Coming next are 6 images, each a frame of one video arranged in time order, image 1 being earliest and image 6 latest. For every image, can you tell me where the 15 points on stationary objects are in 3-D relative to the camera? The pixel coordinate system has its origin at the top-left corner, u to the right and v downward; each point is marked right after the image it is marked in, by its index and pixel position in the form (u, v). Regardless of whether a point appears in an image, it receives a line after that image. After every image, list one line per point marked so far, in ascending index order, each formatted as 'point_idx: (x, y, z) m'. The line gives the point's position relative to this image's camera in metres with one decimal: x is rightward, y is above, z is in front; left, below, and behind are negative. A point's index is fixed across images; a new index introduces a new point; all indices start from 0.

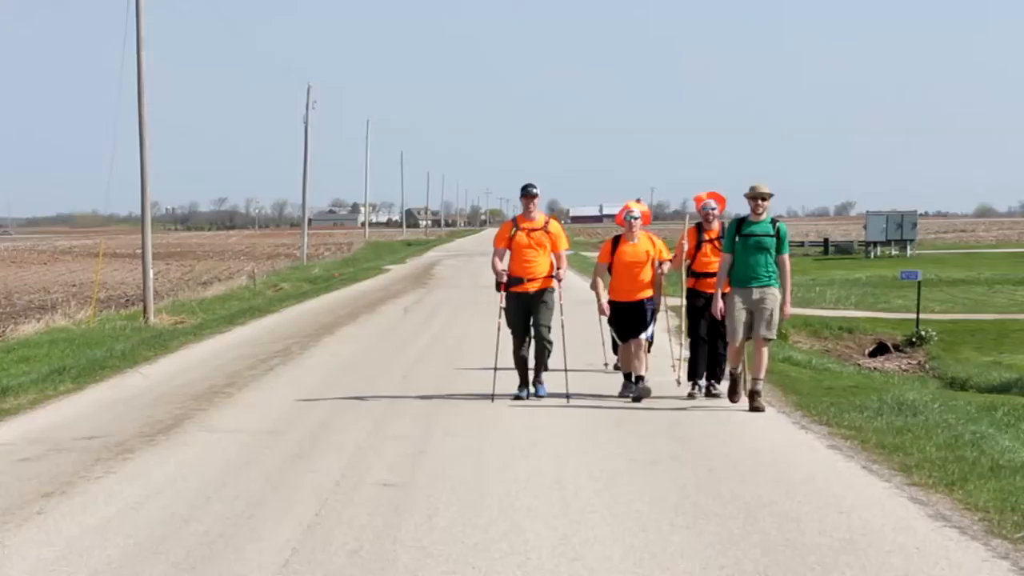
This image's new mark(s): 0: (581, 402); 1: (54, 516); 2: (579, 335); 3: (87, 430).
0: (+0.4, -0.7, +12.1) m
1: (-1.5, -0.7, +7.5) m
2: (+0.5, -0.4, +18.9) m
3: (-2.1, -0.7, +11.1) m
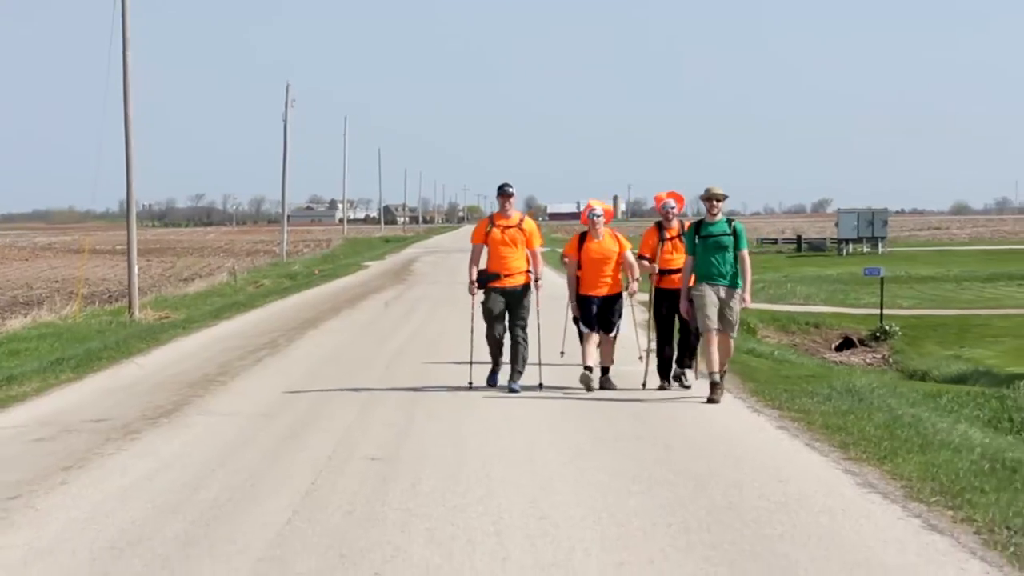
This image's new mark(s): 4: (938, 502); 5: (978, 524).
0: (+0.2, -0.6, +13.0) m
1: (-1.6, -0.7, +8.3) m
2: (+0.3, -0.4, +19.8) m
3: (-2.2, -0.6, +12.0) m
4: (+1.4, -0.7, +7.6) m
5: (+1.4, -0.7, +7.0) m
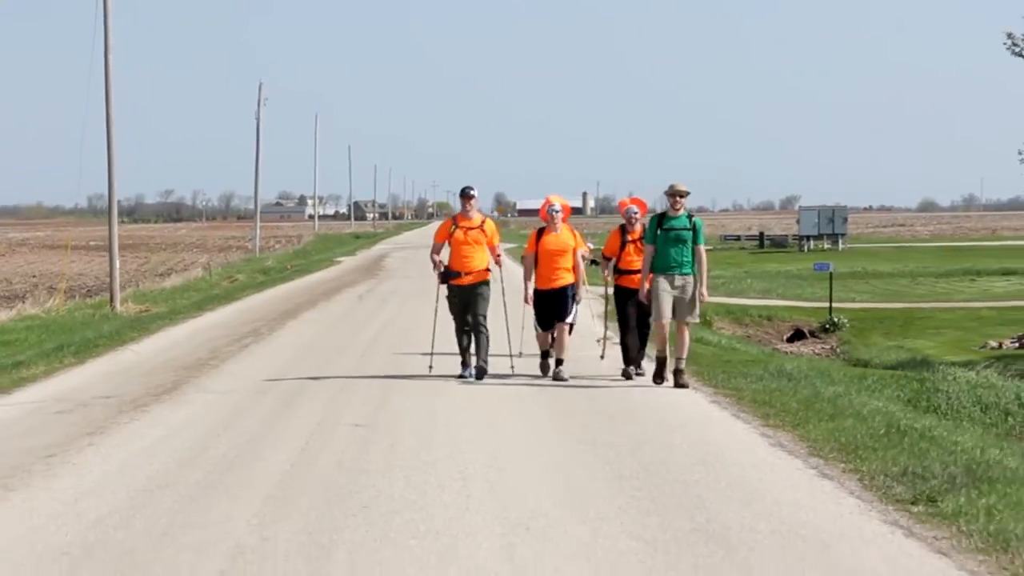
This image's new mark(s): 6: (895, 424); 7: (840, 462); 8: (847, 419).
0: (0.0, -0.6, +14.4) m
1: (-1.7, -0.7, +9.7) m
2: (0.0, -0.3, +21.2) m
3: (-2.4, -0.6, +13.4) m
4: (+1.3, -0.7, +9.0) m
5: (+1.3, -0.7, +8.4) m
6: (+1.8, -0.6, +10.5) m
7: (+1.3, -0.7, +8.8) m
8: (+1.6, -0.6, +10.6) m
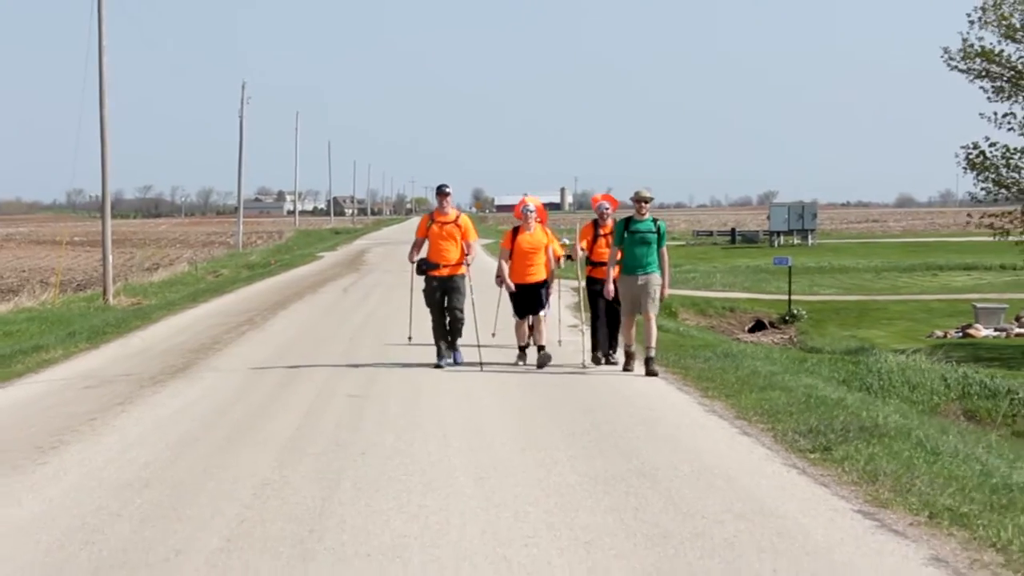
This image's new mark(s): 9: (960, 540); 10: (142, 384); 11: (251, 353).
0: (-0.2, -0.5, +16.1) m
1: (-1.9, -0.6, +11.3) m
2: (-0.2, -0.2, +22.8) m
3: (-2.6, -0.5, +15.0) m
4: (+1.1, -0.6, +10.6) m
5: (+1.1, -0.6, +10.1) m
6: (+1.6, -0.6, +12.2) m
7: (+1.1, -0.6, +10.5) m
8: (+1.4, -0.6, +12.3) m
9: (+1.3, -0.7, +6.6) m
10: (-2.2, -0.6, +13.5) m
11: (-2.0, -0.5, +17.5) m
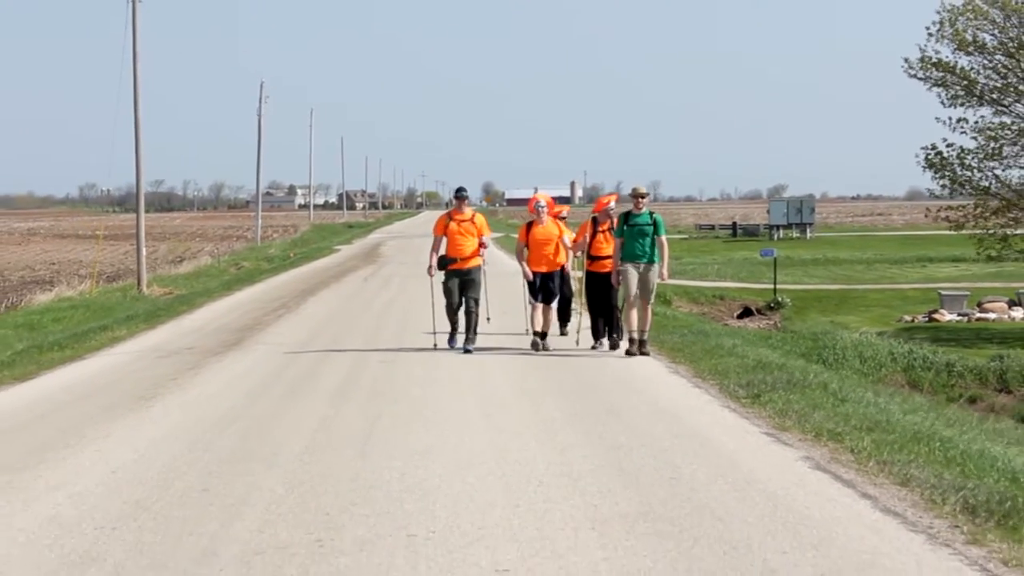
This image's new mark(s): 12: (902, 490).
0: (-0.1, -0.4, +18.7) m
1: (-1.9, -0.5, +14.0) m
2: (-0.1, -0.1, +25.5) m
3: (-2.5, -0.4, +17.6) m
4: (+1.1, -0.5, +13.2) m
5: (+1.2, -0.5, +12.7) m
6: (+1.6, -0.5, +14.8) m
7: (+1.1, -0.5, +13.1) m
8: (+1.4, -0.5, +14.9) m
9: (+1.3, -0.6, +9.2) m
10: (-2.2, -0.5, +16.1) m
11: (-2.0, -0.4, +20.2) m
12: (+1.3, -0.7, +7.8) m
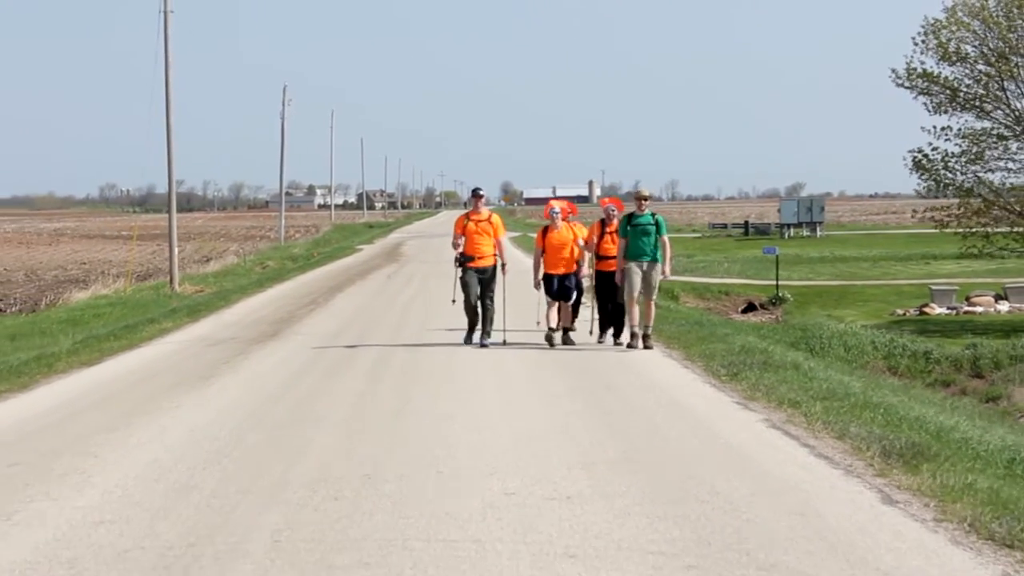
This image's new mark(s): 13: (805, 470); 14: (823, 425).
0: (0.0, -0.4, +20.5) m
1: (-1.8, -0.5, +15.8) m
2: (0.0, -0.1, +27.3) m
3: (-2.4, -0.4, +19.4) m
4: (+1.2, -0.5, +15.0) m
5: (+1.2, -0.5, +14.5) m
6: (+1.7, -0.4, +16.6) m
7: (+1.2, -0.5, +14.9) m
8: (+1.5, -0.4, +16.7) m
9: (+1.3, -0.6, +11.0) m
10: (-2.1, -0.4, +17.9) m
11: (-1.8, -0.3, +22.0) m
12: (+1.4, -0.6, +9.6) m
13: (+1.1, -0.7, +8.5) m
14: (+1.4, -0.6, +10.2) m
